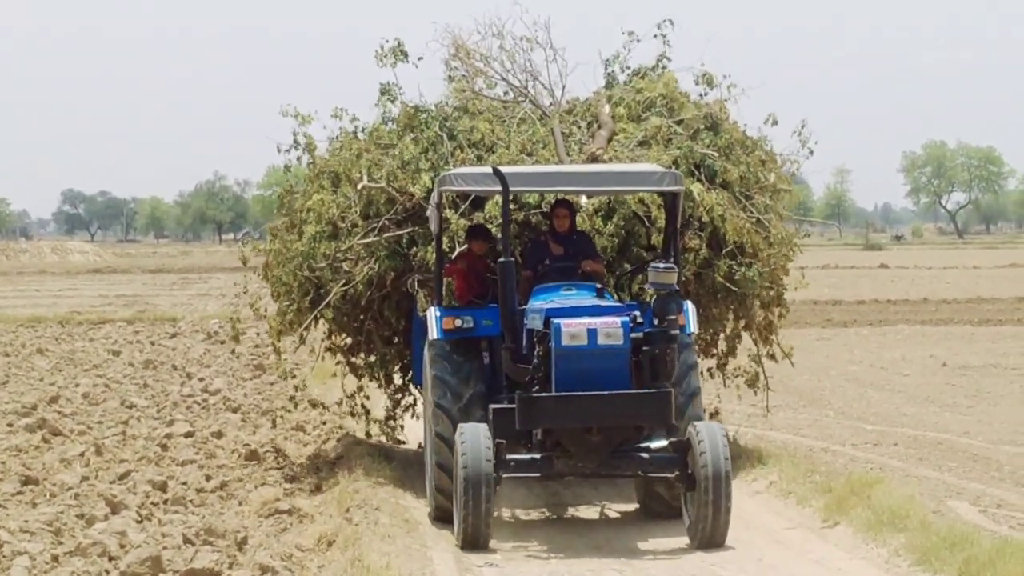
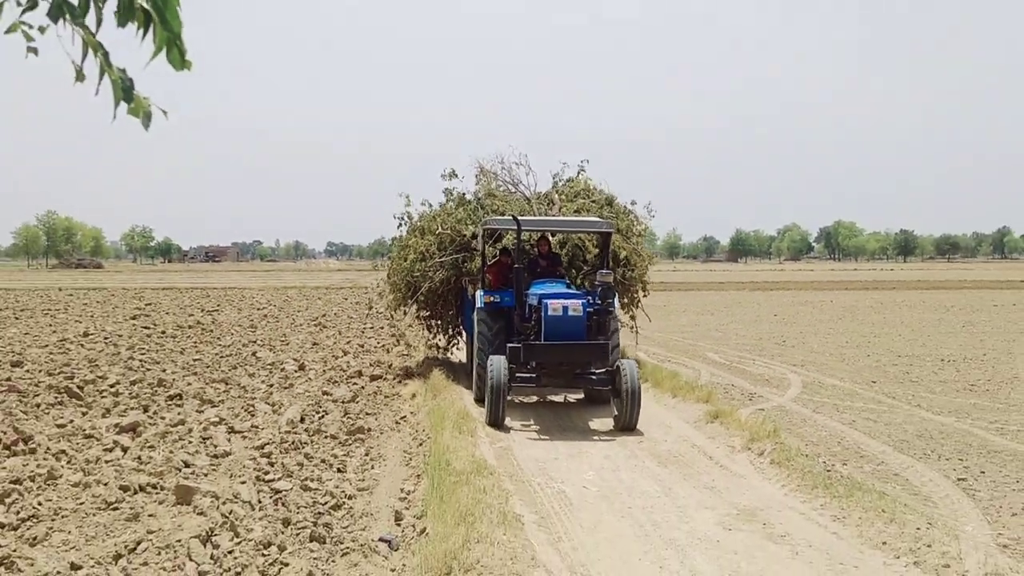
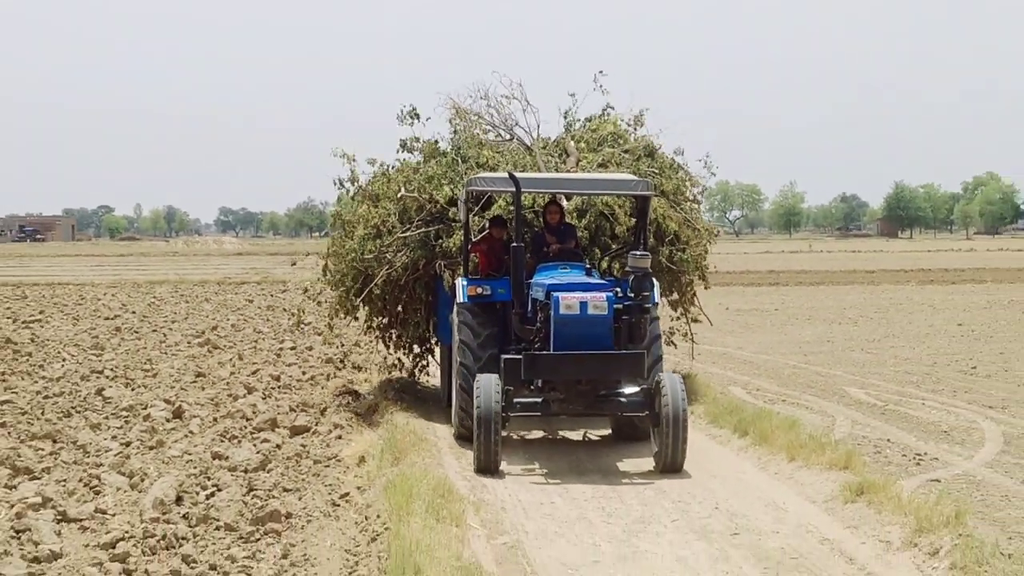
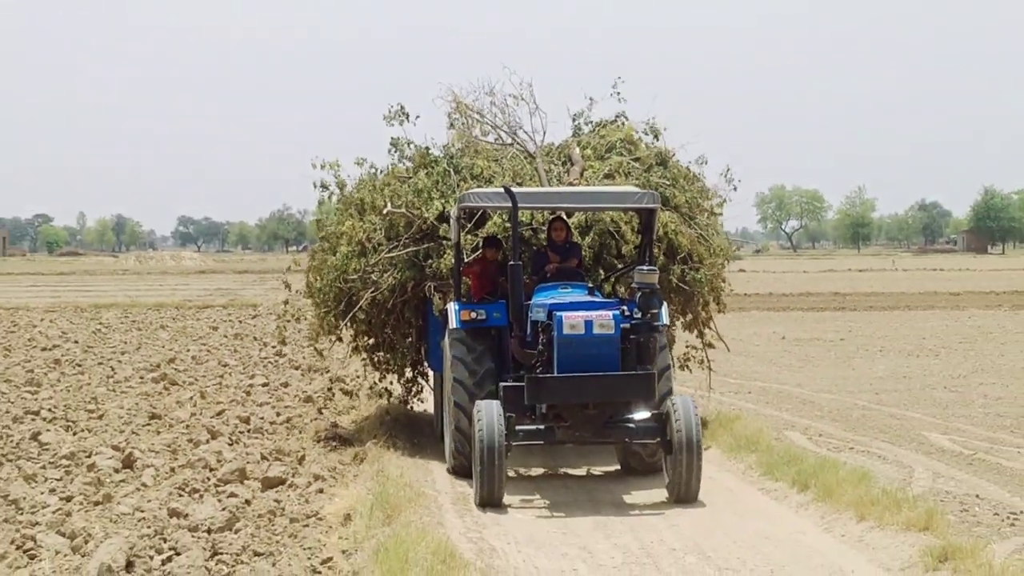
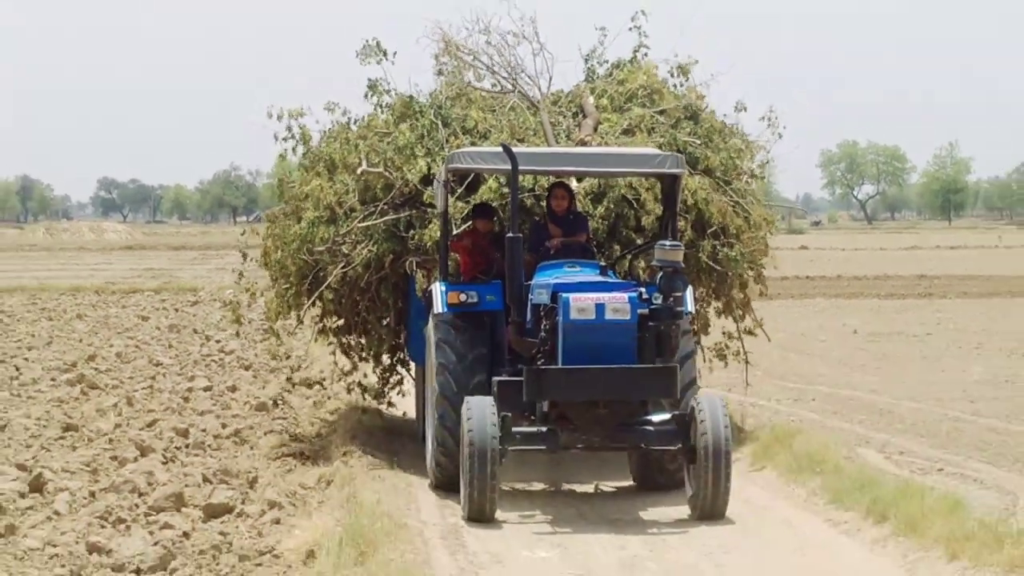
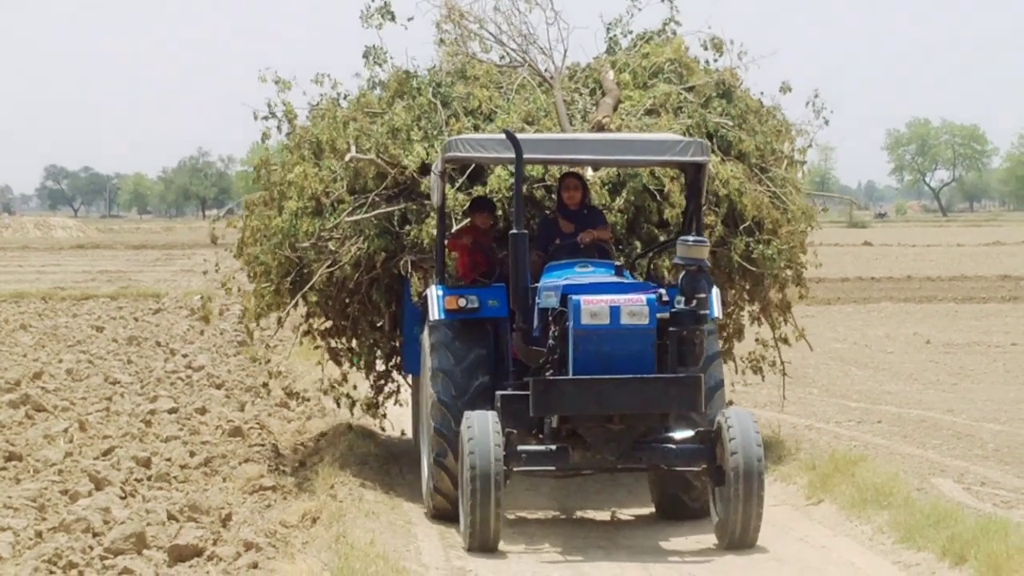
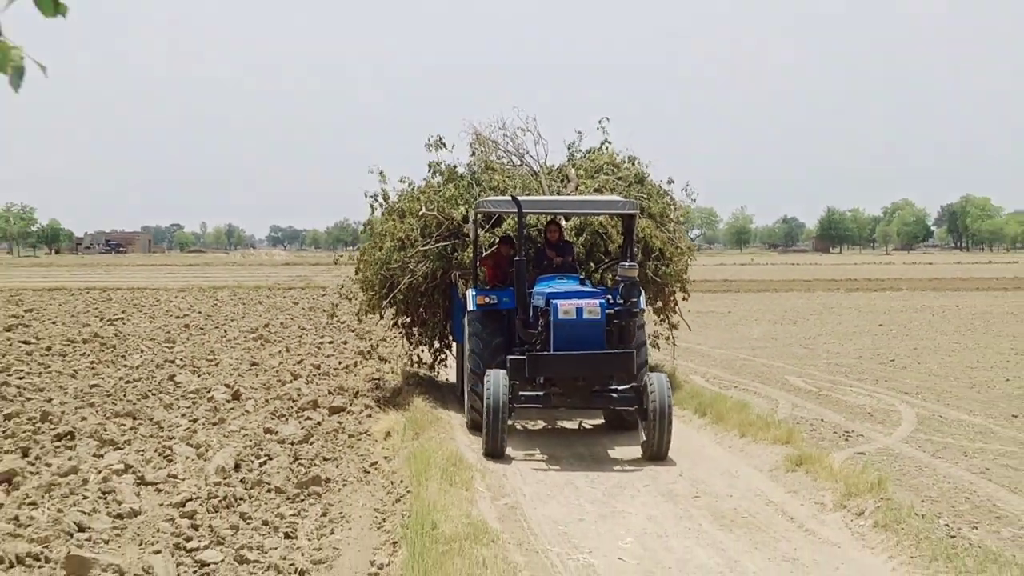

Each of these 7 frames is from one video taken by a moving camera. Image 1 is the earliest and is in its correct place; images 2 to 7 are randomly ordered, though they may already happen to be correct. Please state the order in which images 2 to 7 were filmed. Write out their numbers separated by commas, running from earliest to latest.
6, 5, 4, 3, 7, 2
